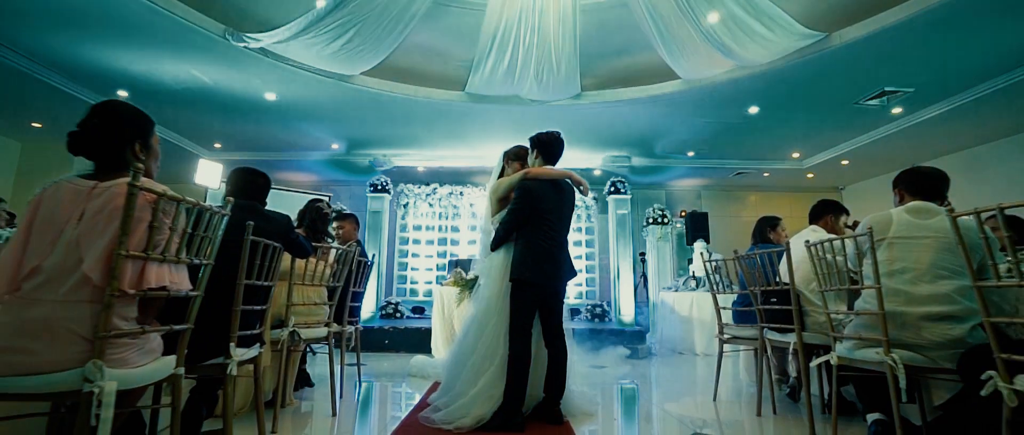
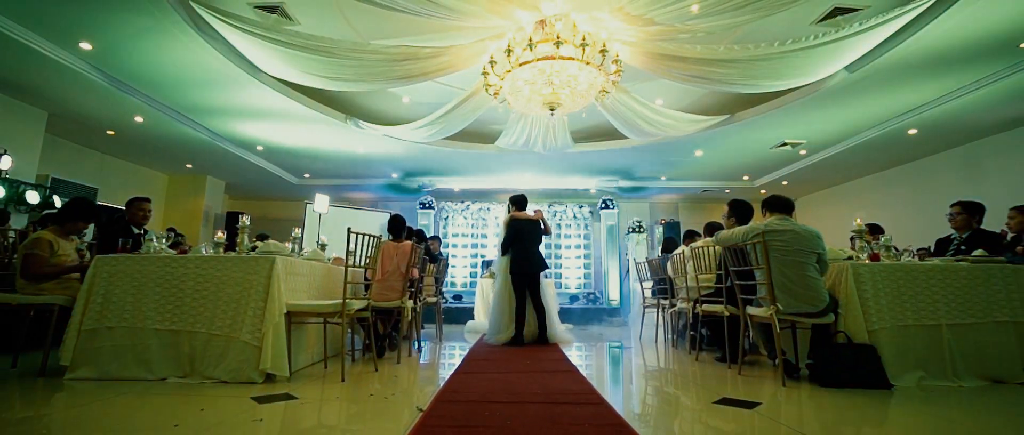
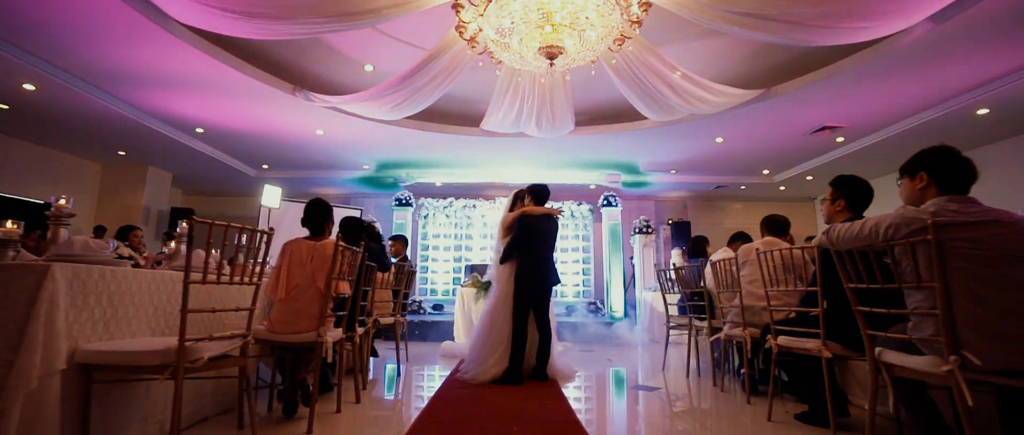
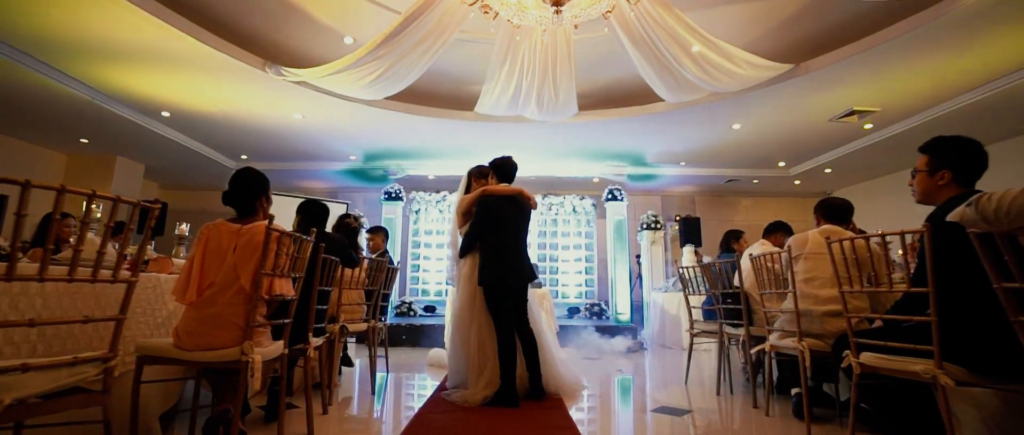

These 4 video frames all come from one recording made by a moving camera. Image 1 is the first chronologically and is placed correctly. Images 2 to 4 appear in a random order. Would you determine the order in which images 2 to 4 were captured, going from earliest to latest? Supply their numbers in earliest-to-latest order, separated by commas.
4, 3, 2
